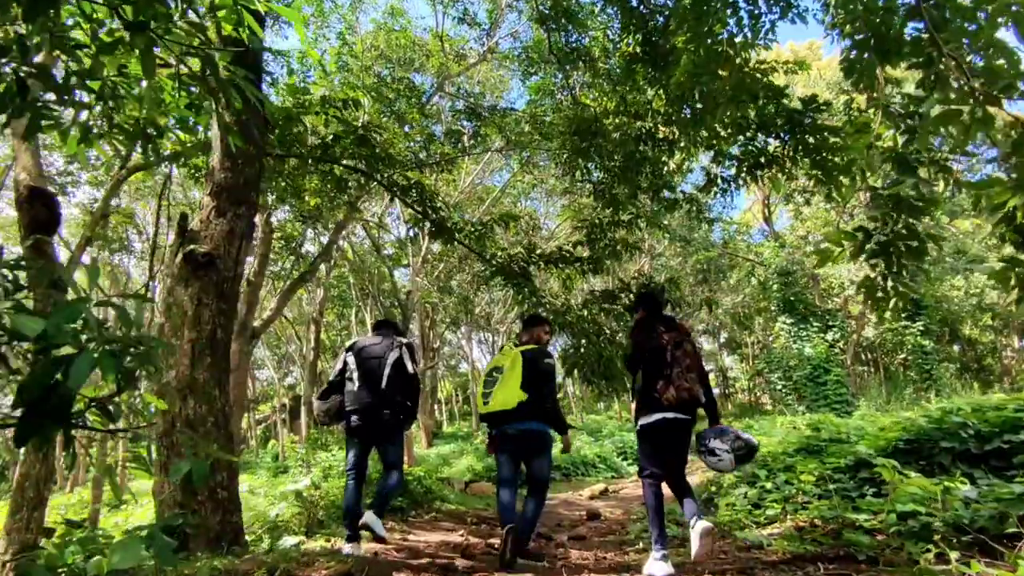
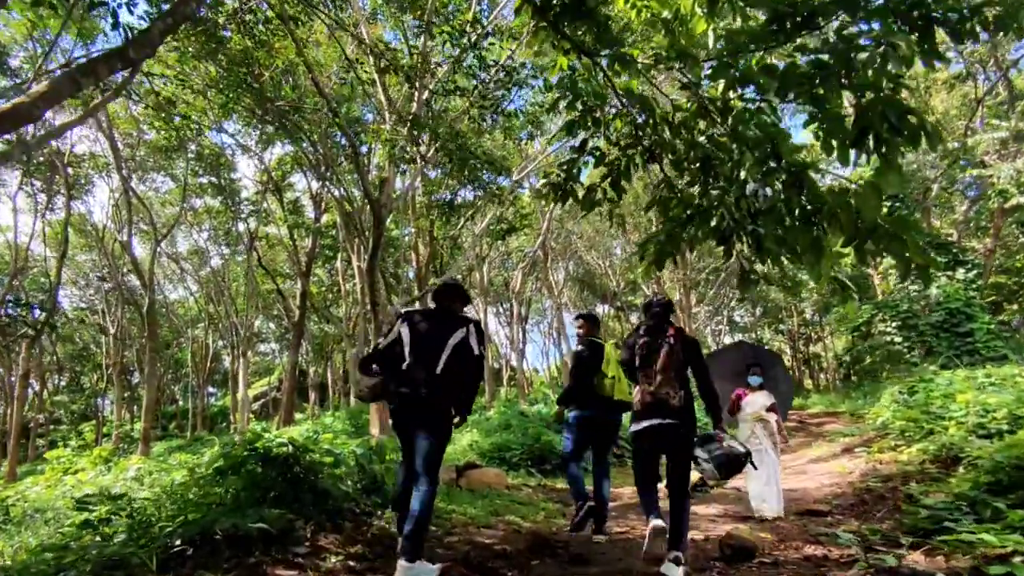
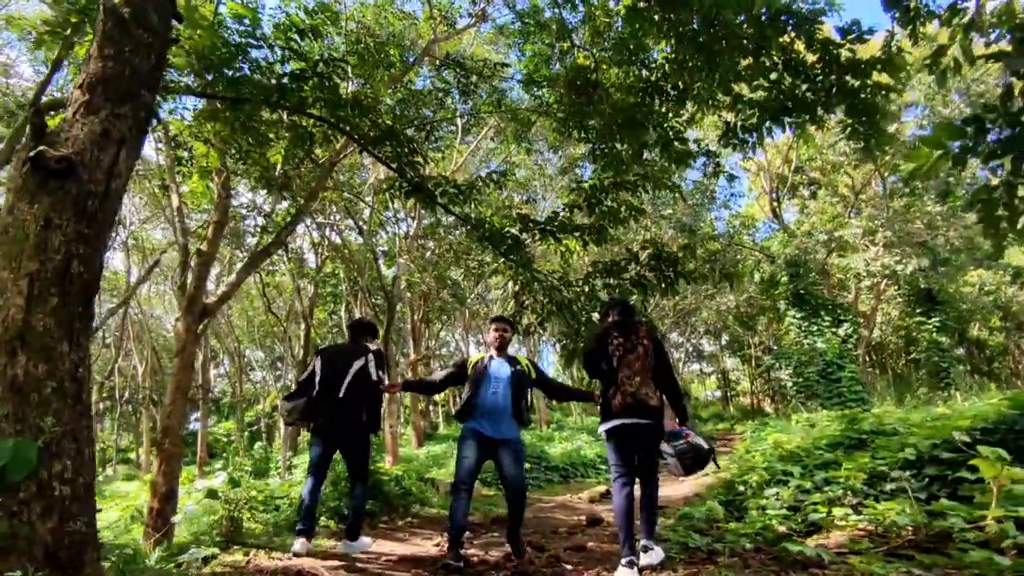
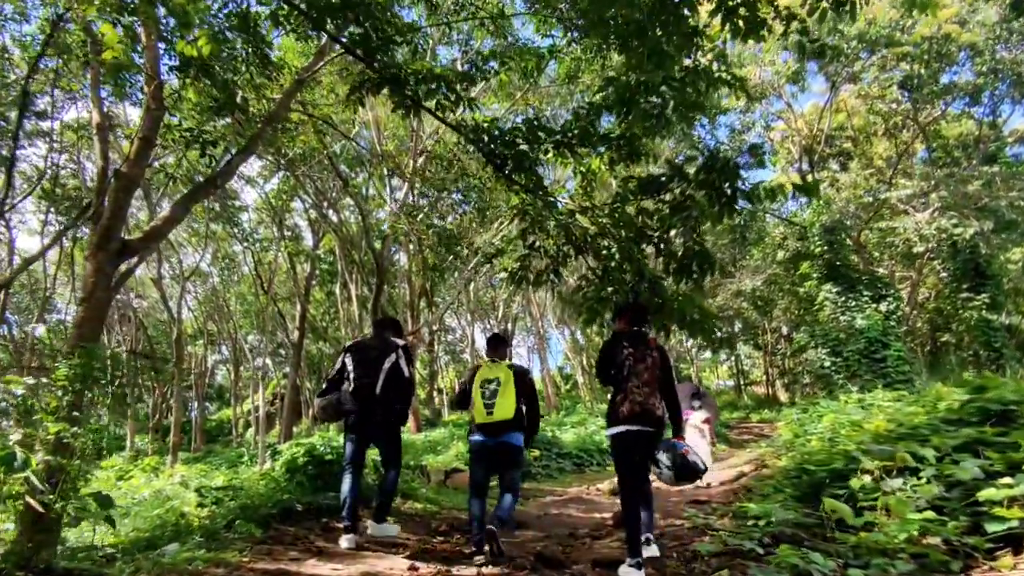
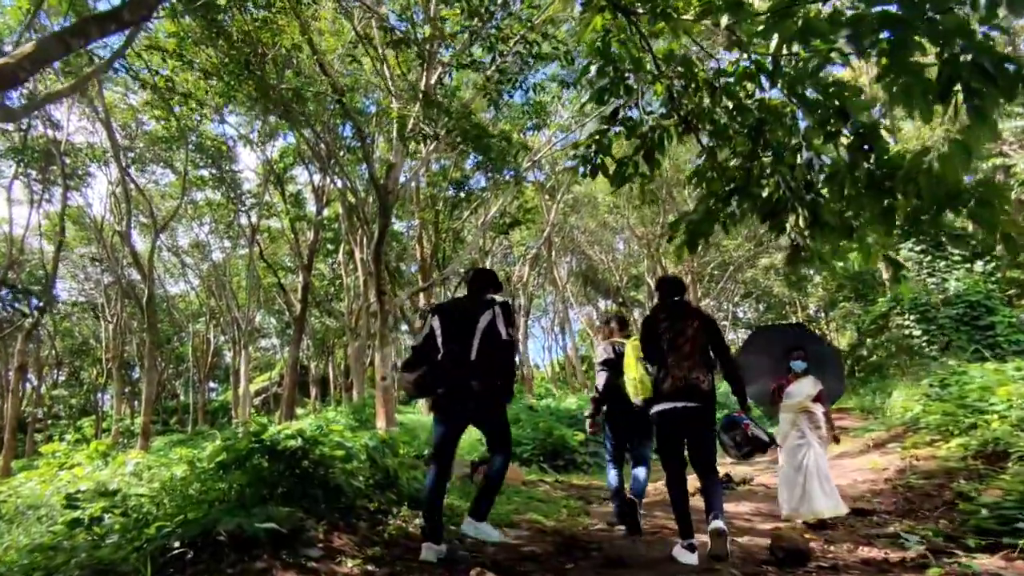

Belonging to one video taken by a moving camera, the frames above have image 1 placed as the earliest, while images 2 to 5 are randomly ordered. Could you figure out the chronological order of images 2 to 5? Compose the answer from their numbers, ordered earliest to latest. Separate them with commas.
3, 4, 2, 5
